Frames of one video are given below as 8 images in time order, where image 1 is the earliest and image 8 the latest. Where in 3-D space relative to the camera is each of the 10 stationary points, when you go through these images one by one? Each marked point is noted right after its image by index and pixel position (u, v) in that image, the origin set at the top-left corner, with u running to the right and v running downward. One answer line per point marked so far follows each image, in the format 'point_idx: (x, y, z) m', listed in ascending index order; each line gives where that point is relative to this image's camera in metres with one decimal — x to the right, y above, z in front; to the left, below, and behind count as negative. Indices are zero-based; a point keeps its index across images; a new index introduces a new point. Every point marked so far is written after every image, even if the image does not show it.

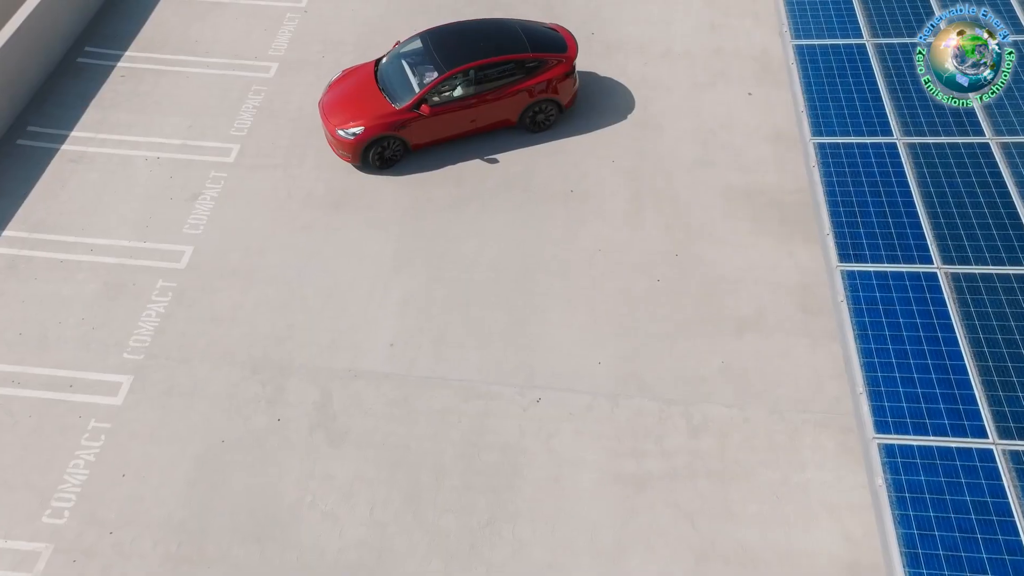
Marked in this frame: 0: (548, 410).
0: (+0.4, -1.4, +8.8) m
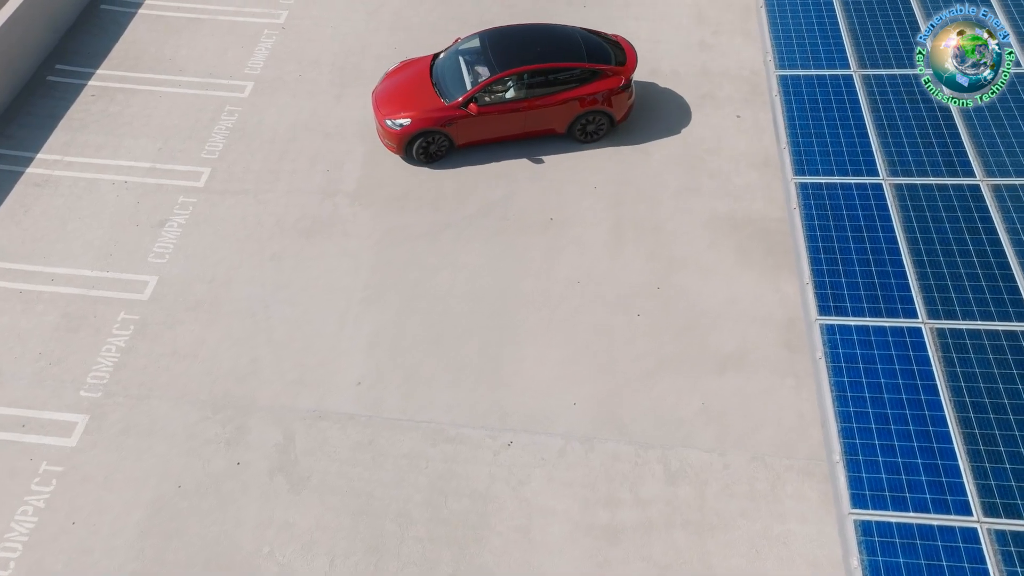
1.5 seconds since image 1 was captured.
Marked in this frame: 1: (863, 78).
0: (+0.1, -1.8, +8.4) m
1: (+3.7, +2.2, +8.0) m
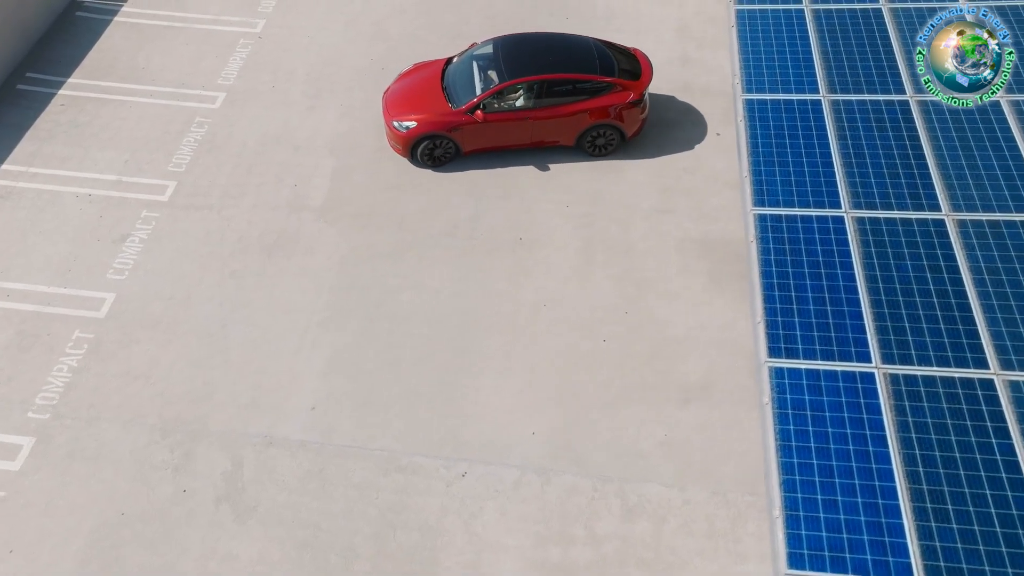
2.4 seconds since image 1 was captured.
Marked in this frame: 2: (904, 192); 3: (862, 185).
0: (-0.4, -2.1, +8.2) m
1: (+3.2, +1.9, +7.8) m
2: (+3.5, +0.9, +7.0) m
3: (+3.2, +1.0, +7.1) m
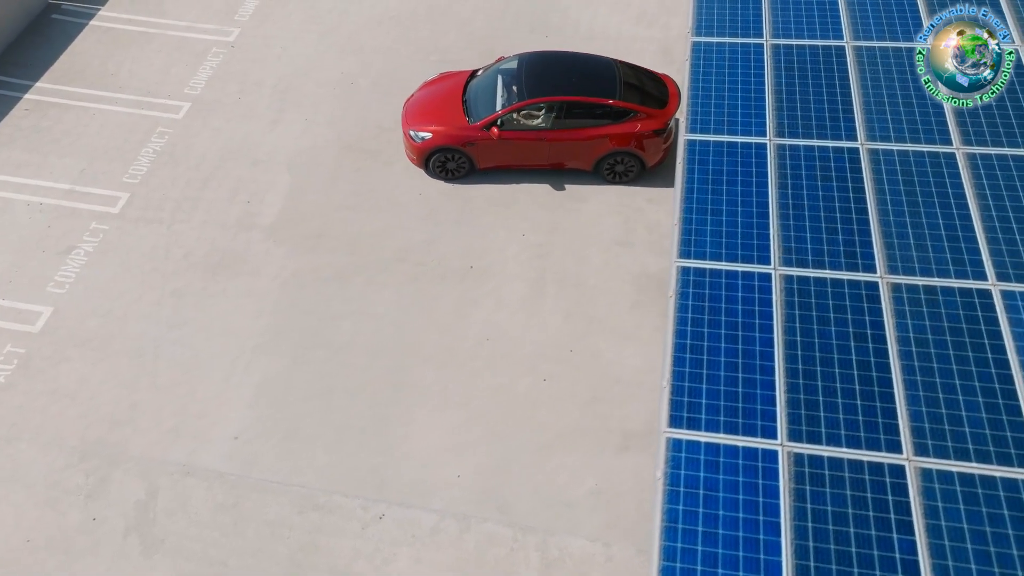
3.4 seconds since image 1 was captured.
0: (-1.3, -2.5, +7.9) m
1: (+2.5, +1.3, +7.3) m
2: (+2.8, +0.3, +6.5) m
3: (+2.4, +0.4, +6.6) m
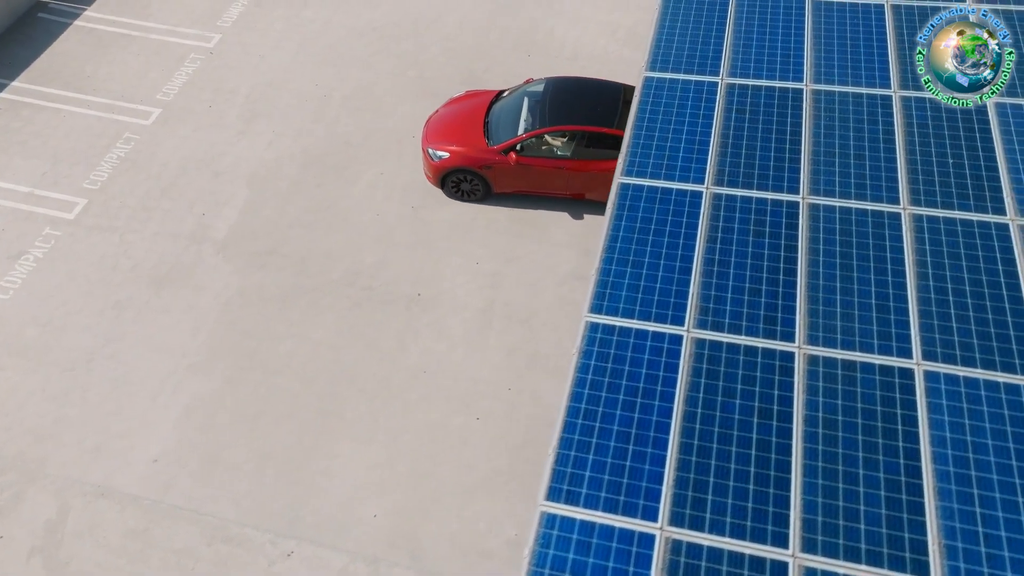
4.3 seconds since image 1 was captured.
0: (-2.1, -2.8, +7.6) m
1: (+1.8, +0.8, +6.9) m
2: (+2.0, -0.2, +6.1) m
3: (+1.7, -0.1, +6.3) m
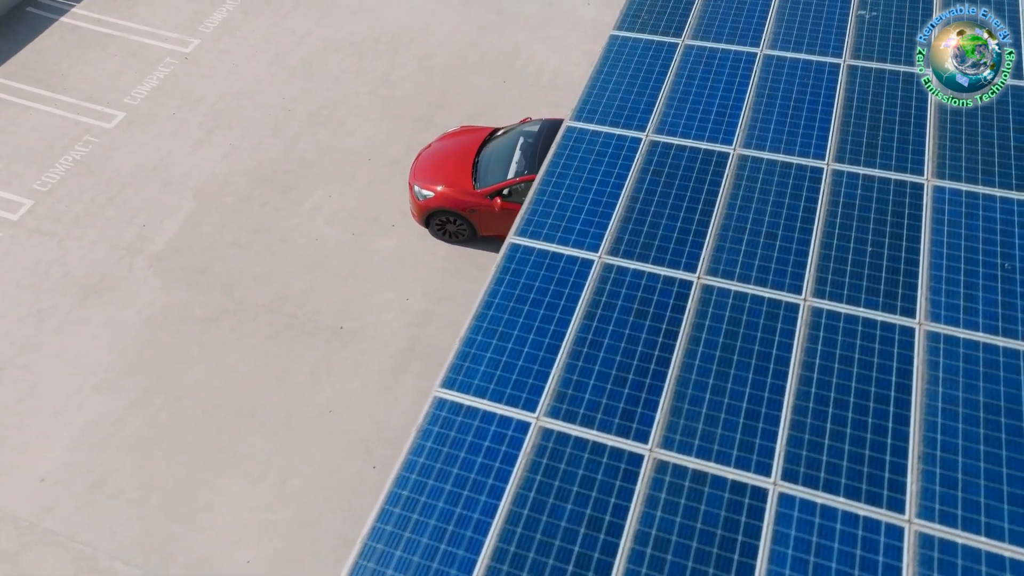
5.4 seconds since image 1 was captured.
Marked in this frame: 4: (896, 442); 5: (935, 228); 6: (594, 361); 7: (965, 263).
0: (-3.4, -3.1, +7.4) m
1: (+0.8, +0.2, +6.4) m
2: (+0.8, -0.8, +5.6) m
3: (+0.5, -0.7, +5.8) m
4: (+2.6, -1.0, +5.2) m
5: (+3.5, +0.5, +6.4) m
6: (+0.6, -0.6, +5.9) m
7: (+3.6, +0.2, +6.1) m
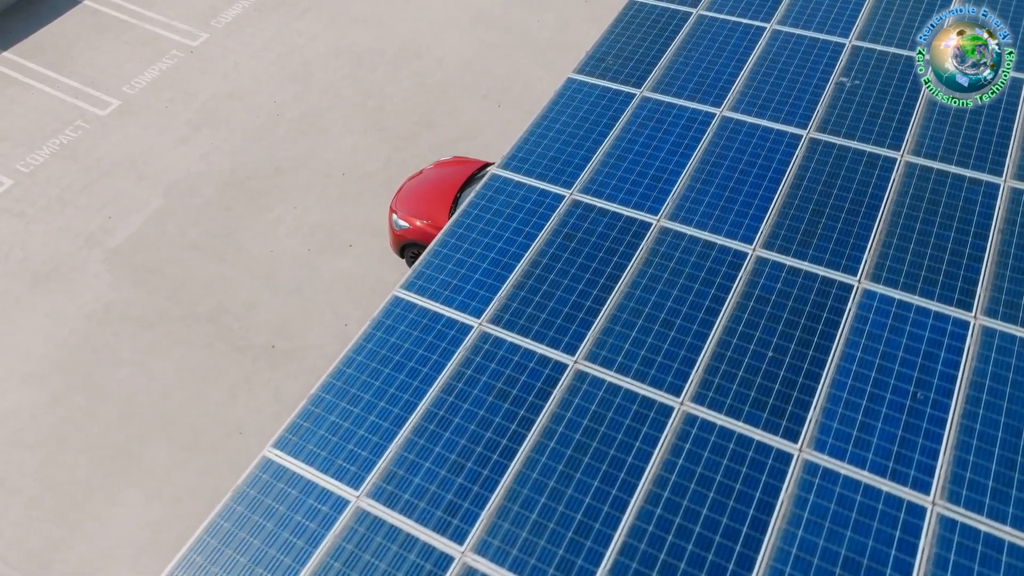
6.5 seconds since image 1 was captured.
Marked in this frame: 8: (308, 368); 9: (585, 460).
0: (-4.7, -3.1, +7.4) m
1: (-0.2, -0.4, +6.0) m
2: (-0.4, -1.4, +5.2) m
3: (-0.7, -1.2, +5.4) m
4: (+1.3, -1.8, +4.6) m
5: (+2.5, -0.4, +5.7) m
6: (-0.5, -1.1, +5.4) m
7: (+2.5, -0.7, +5.4) m
8: (-2.4, -0.9, +9.1) m
9: (+0.5, -1.2, +5.3) m
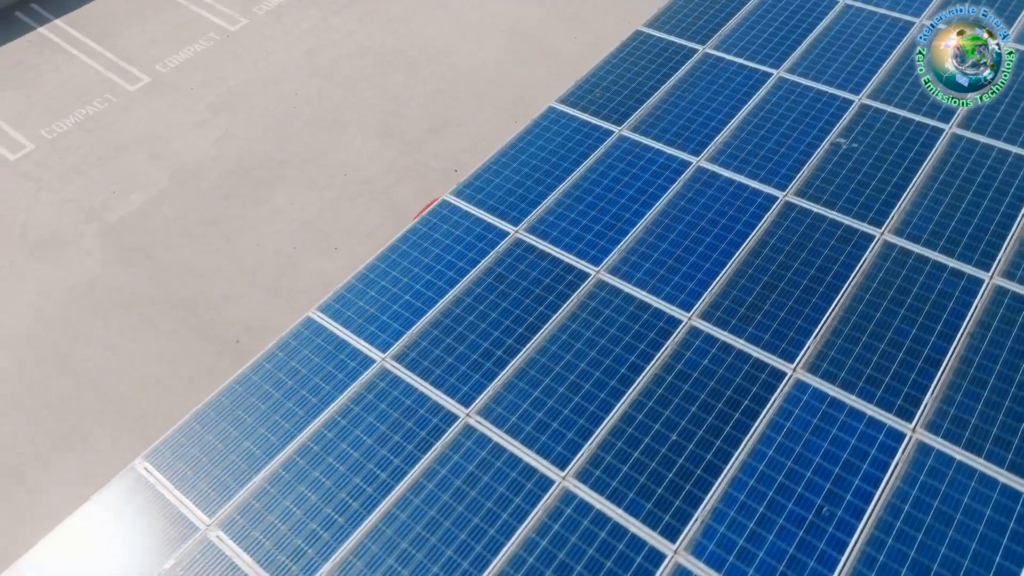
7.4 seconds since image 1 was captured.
0: (-5.6, -2.8, +7.5) m
1: (-1.0, -0.6, +5.7) m
2: (-1.3, -1.6, +4.9) m
3: (-1.6, -1.4, +5.1) m
4: (+0.3, -2.2, +4.2) m
5: (+1.7, -1.0, +5.1) m
6: (-1.4, -1.3, +5.2) m
7: (+1.7, -1.3, +4.9) m
8: (-2.9, -0.9, +9.1) m
9: (-0.4, -1.5, +4.9) m
